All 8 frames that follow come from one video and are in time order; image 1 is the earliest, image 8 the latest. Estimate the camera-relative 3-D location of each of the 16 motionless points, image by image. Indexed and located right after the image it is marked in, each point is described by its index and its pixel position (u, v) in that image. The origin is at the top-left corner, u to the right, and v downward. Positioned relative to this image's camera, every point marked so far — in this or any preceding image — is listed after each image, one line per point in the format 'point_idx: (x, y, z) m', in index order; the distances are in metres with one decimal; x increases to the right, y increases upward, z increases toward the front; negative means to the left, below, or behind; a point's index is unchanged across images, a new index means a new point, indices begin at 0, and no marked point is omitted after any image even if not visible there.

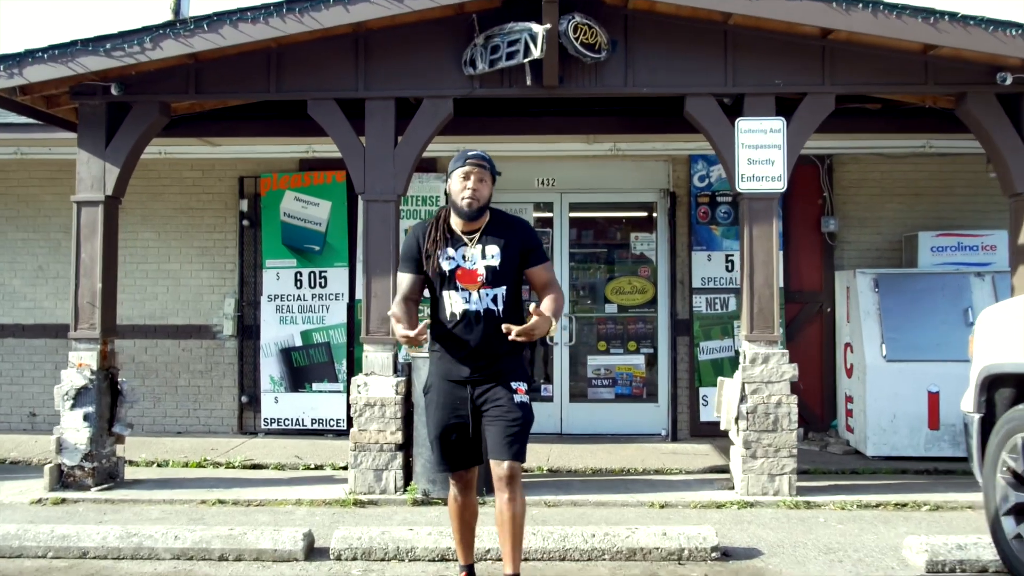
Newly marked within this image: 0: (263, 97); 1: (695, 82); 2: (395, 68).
0: (-1.5, +1.2, +6.1) m
1: (+1.1, +1.2, +5.9) m
2: (-0.7, +1.4, +6.0) m
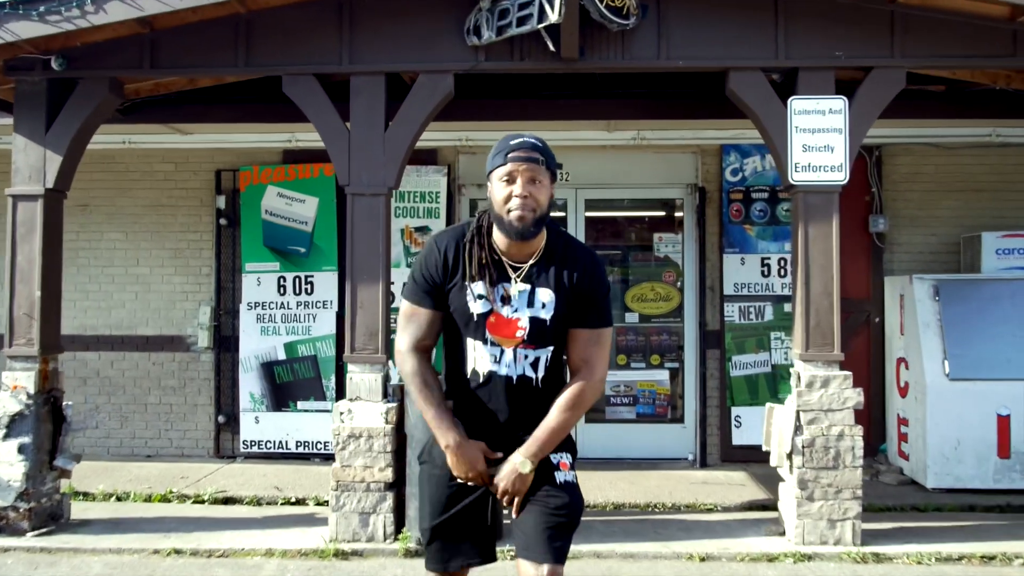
0: (-1.5, +1.1, +5.2) m
1: (+1.2, +1.2, +5.0) m
2: (-0.7, +1.3, +5.1) m
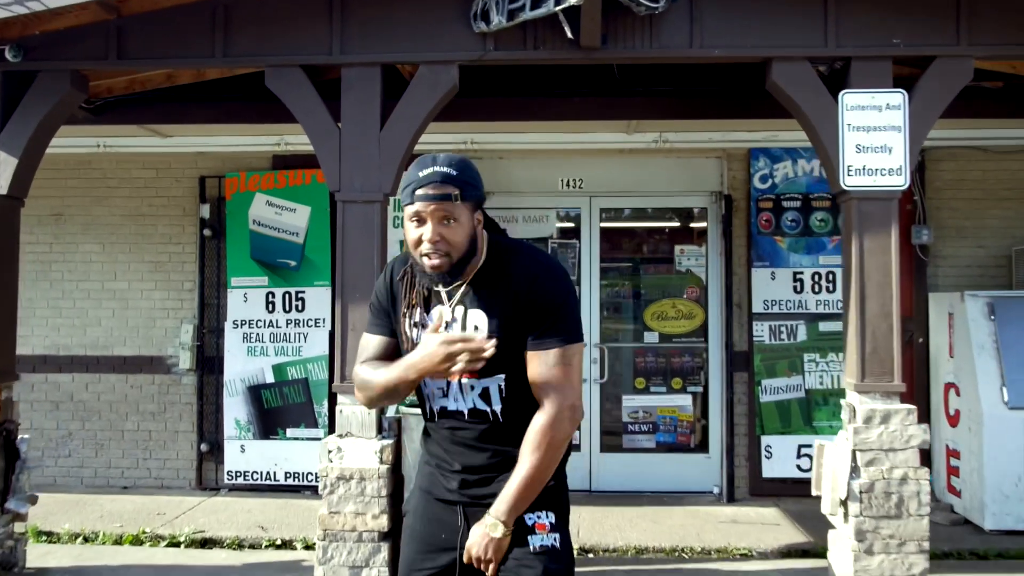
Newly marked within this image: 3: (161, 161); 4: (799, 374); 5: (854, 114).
0: (-1.4, +1.0, +4.6) m
1: (+1.2, +1.1, +4.4) m
2: (-0.6, +1.2, +4.5) m
3: (-2.6, +0.9, +7.2) m
4: (+1.9, -0.6, +6.7) m
5: (+1.5, +0.8, +4.4) m
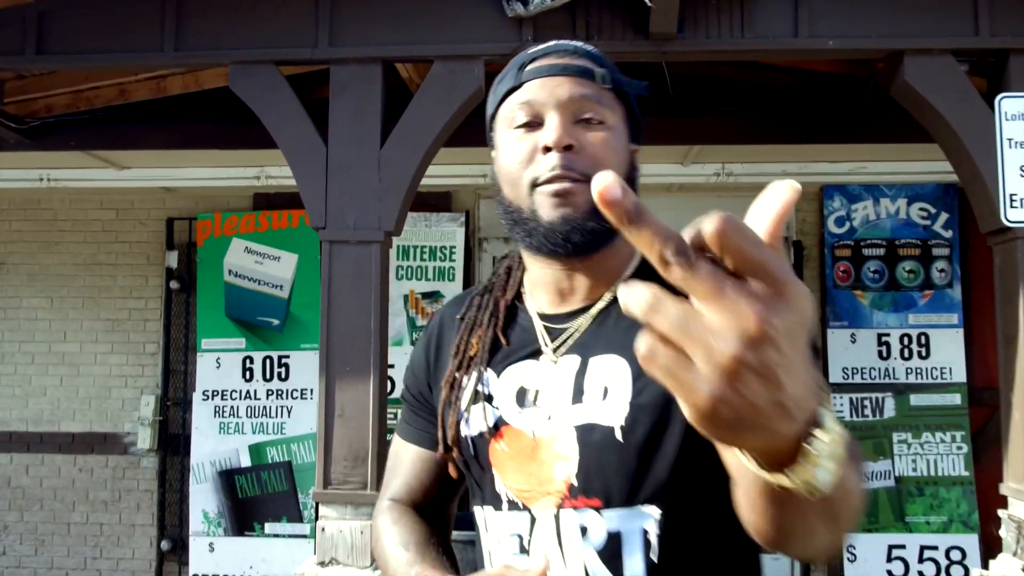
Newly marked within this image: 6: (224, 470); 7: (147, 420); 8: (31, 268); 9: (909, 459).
0: (-1.3, +0.8, +3.5) m
1: (+1.4, +0.9, +3.3) m
2: (-0.4, +1.0, +3.4) m
3: (-2.4, +0.5, +6.1) m
4: (+2.1, -1.0, +5.5) m
5: (+1.7, +0.5, +3.3) m
6: (-1.7, -1.1, +5.8) m
7: (-2.2, -0.8, +5.8) m
8: (-3.0, +0.1, +6.1) m
9: (+2.2, -0.9, +5.5) m
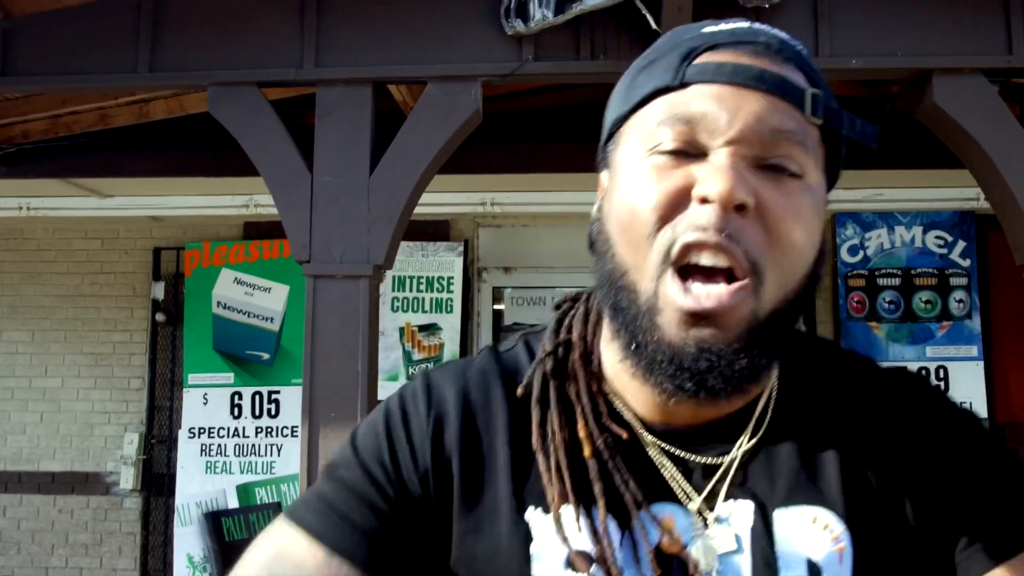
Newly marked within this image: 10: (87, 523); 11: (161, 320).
0: (-1.3, +0.7, +3.3) m
1: (+1.4, +0.8, +3.1) m
2: (-0.5, +0.9, +3.2) m
3: (-2.4, +0.3, +5.9) m
4: (+2.1, -1.1, +5.2) m
5: (+1.7, +0.4, +3.0) m
6: (-1.7, -1.2, +5.5) m
7: (-2.2, -1.0, +5.6) m
8: (-3.0, -0.1, +5.9) m
9: (+2.2, -1.1, +5.2) m
10: (-2.4, -1.3, +5.6) m
11: (-2.0, -0.2, +5.7) m
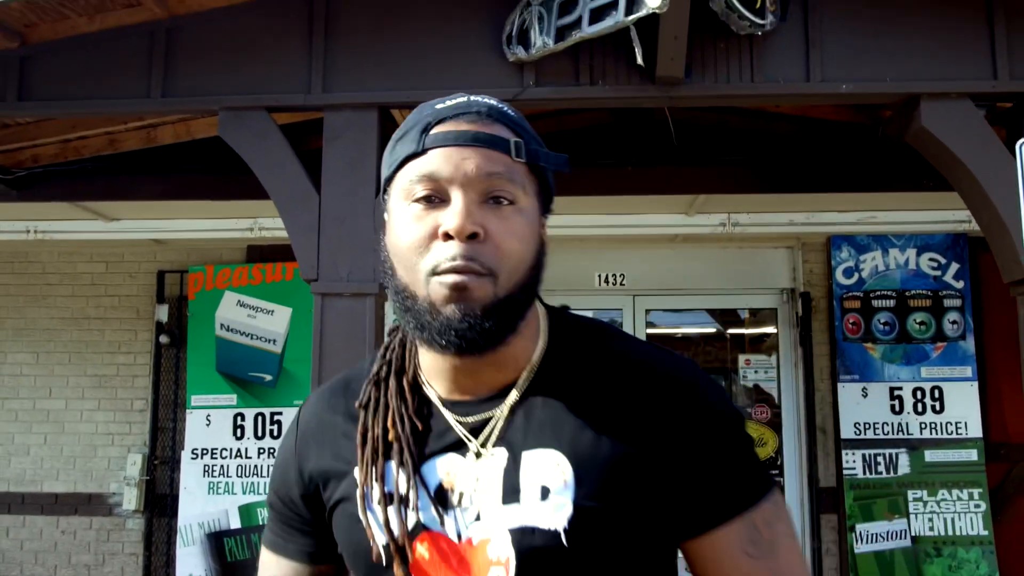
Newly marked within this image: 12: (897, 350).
0: (-1.3, +0.6, +3.4) m
1: (+1.4, +0.7, +3.2) m
2: (-0.4, +0.8, +3.3) m
3: (-2.4, +0.2, +6.0) m
4: (+2.1, -1.2, +5.3) m
5: (+1.7, +0.4, +3.1) m
6: (-1.7, -1.4, +5.5) m
7: (-2.2, -1.1, +5.6) m
8: (-3.0, -0.2, +5.9) m
9: (+2.2, -1.2, +5.3) m
10: (-2.4, -1.5, +5.7) m
11: (-2.0, -0.3, +5.7) m
12: (+2.1, -0.3, +5.4) m
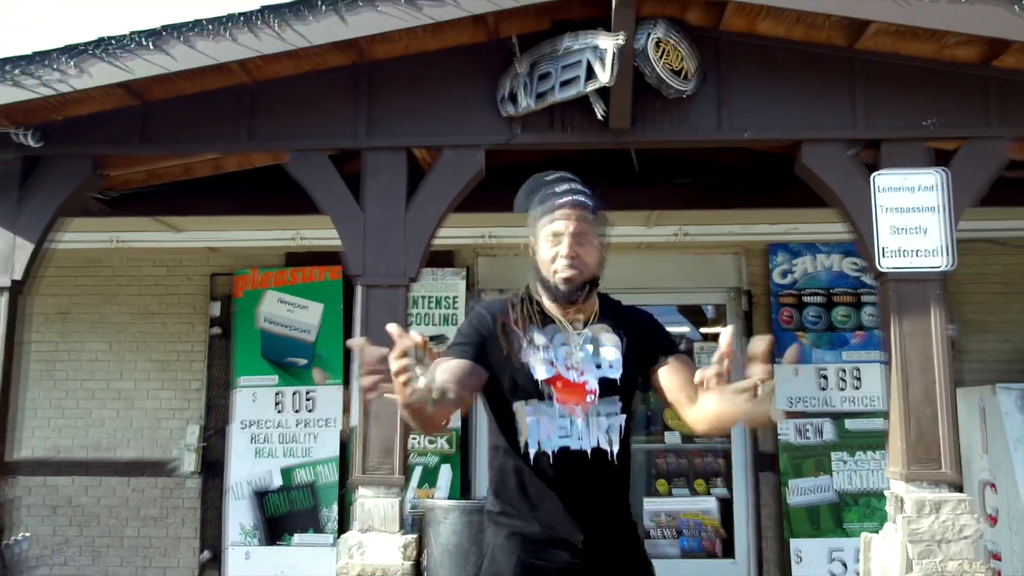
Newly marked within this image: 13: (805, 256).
0: (-1.3, +0.6, +4.5) m
1: (+1.3, +0.7, +4.4) m
2: (-0.5, +0.8, +4.5) m
3: (-2.4, +0.2, +7.1) m
4: (+2.1, -1.2, +6.4) m
5: (+1.6, +0.4, +4.3) m
6: (-1.7, -1.4, +6.7) m
7: (-2.2, -1.1, +6.8) m
8: (-3.0, -0.2, +7.1) m
9: (+2.2, -1.2, +6.4) m
10: (-2.5, -1.5, +6.8) m
11: (-2.1, -0.3, +6.9) m
12: (+2.1, -0.3, +6.6) m
13: (+2.0, +0.2, +6.7) m
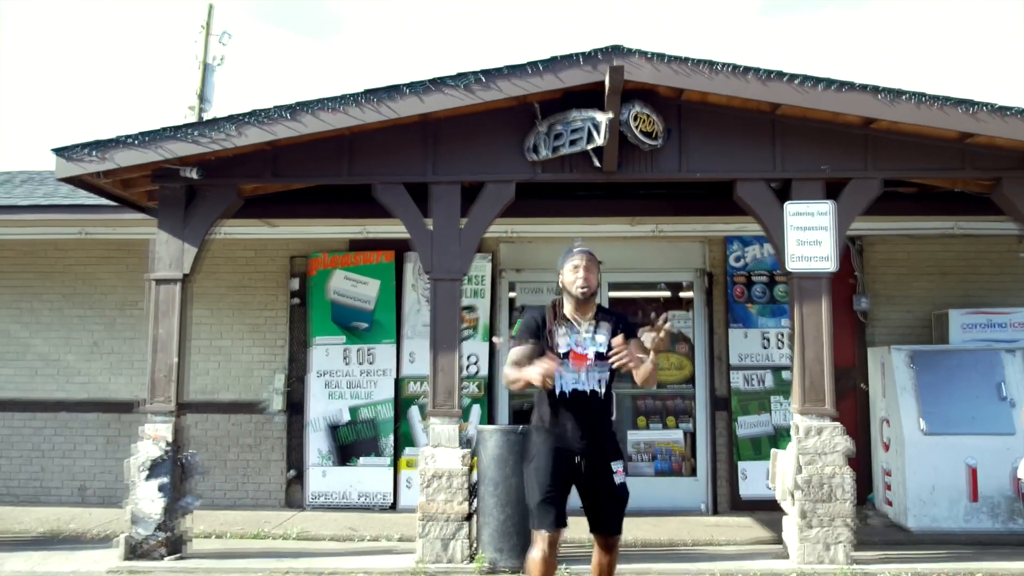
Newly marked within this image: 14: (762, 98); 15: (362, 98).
0: (-1.2, +0.7, +6.4) m
1: (+1.5, +0.8, +6.3) m
2: (-0.3, +0.9, +6.4) m
3: (-2.3, +0.4, +9.0) m
4: (+2.2, -1.1, +8.5) m
5: (+1.8, +0.4, +6.2) m
6: (-1.6, -1.2, +8.7) m
7: (-2.1, -0.9, +8.8) m
8: (-2.9, 0.0, +9.0) m
9: (+2.3, -1.1, +8.4) m
10: (-2.4, -1.3, +8.8) m
11: (-1.9, -0.1, +8.8) m
12: (+2.2, -0.2, +8.6) m
13: (+2.1, +0.4, +8.7) m
14: (+1.5, +1.1, +5.9) m
15: (-0.9, +1.2, +6.0) m
